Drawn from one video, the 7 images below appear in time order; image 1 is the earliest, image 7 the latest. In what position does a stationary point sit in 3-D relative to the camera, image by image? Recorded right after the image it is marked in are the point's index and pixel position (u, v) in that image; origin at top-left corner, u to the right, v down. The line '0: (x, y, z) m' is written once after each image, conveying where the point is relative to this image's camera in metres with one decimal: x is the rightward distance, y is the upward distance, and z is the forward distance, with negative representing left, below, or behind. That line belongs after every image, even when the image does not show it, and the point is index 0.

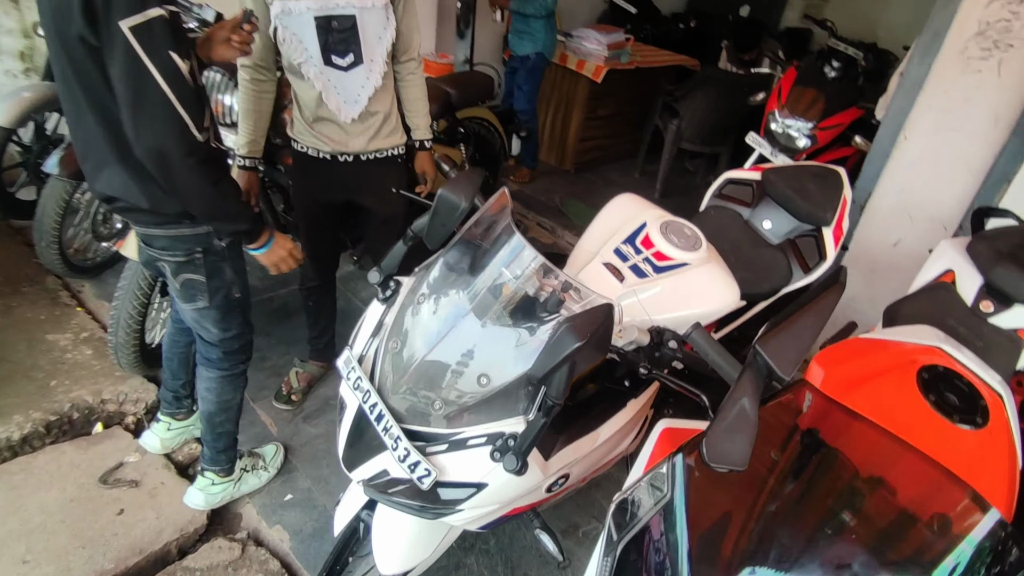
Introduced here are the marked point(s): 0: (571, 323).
0: (+0.1, -0.1, +0.9) m
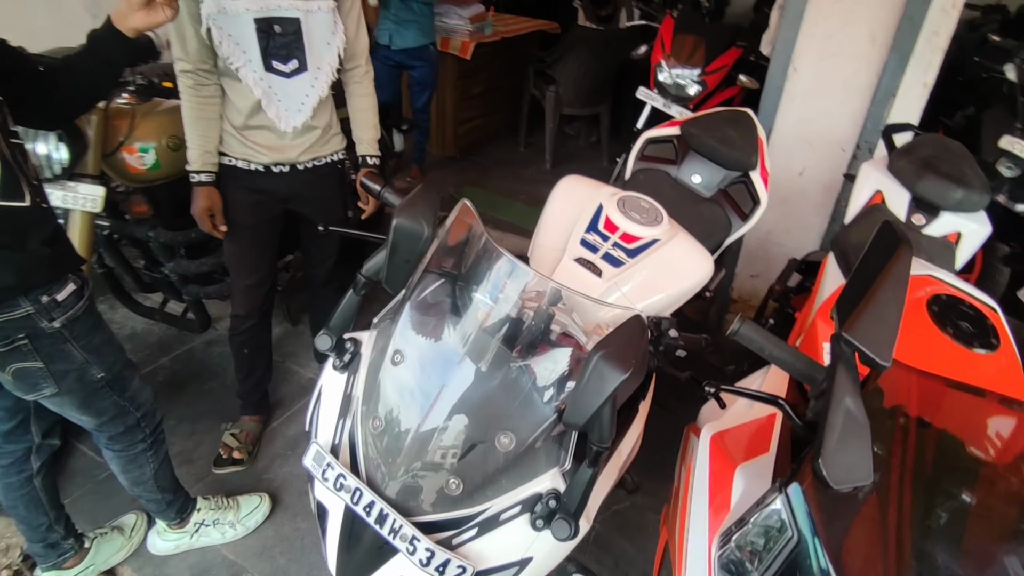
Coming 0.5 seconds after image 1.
0: (+0.1, -0.1, +0.8) m
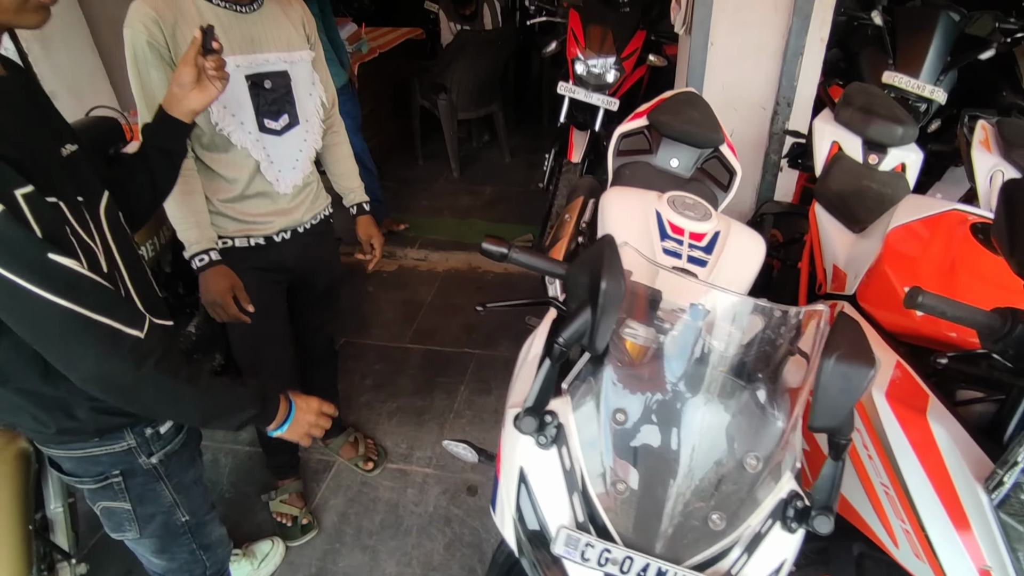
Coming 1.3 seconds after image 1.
0: (+0.5, -0.1, +0.8) m
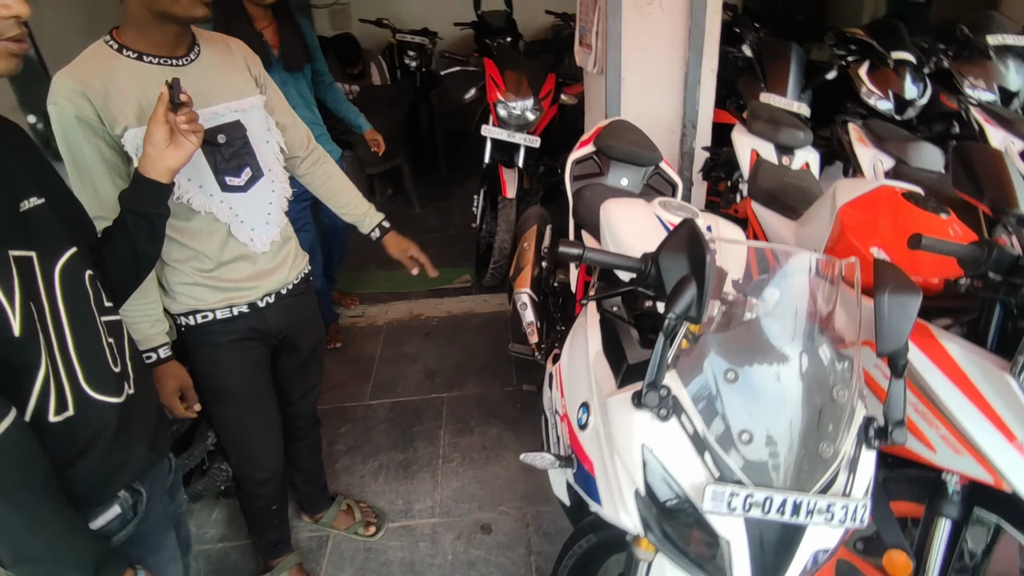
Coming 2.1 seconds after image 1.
0: (+0.7, 0.0, +1.0) m
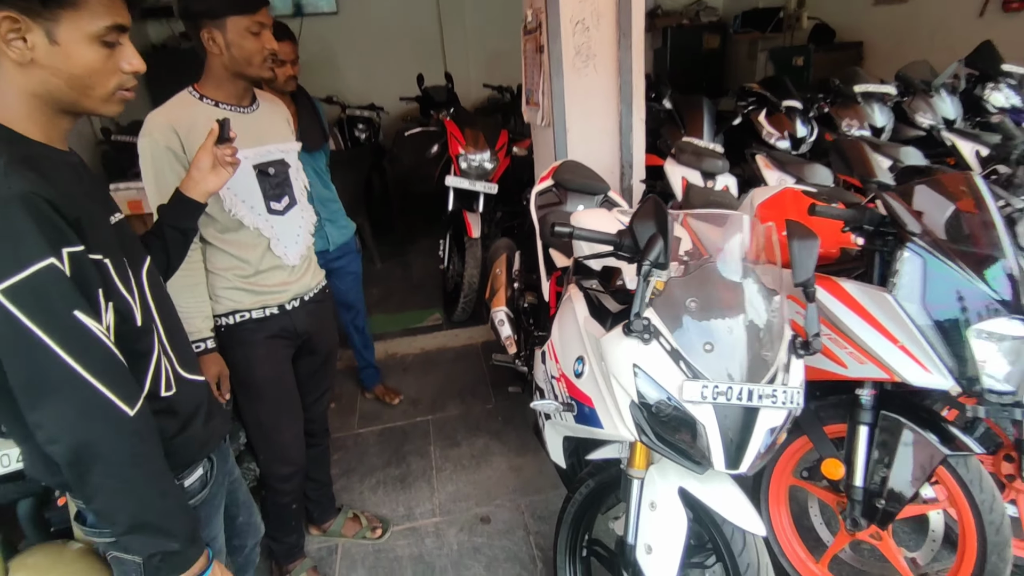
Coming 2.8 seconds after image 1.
0: (+0.7, +0.1, +1.3) m
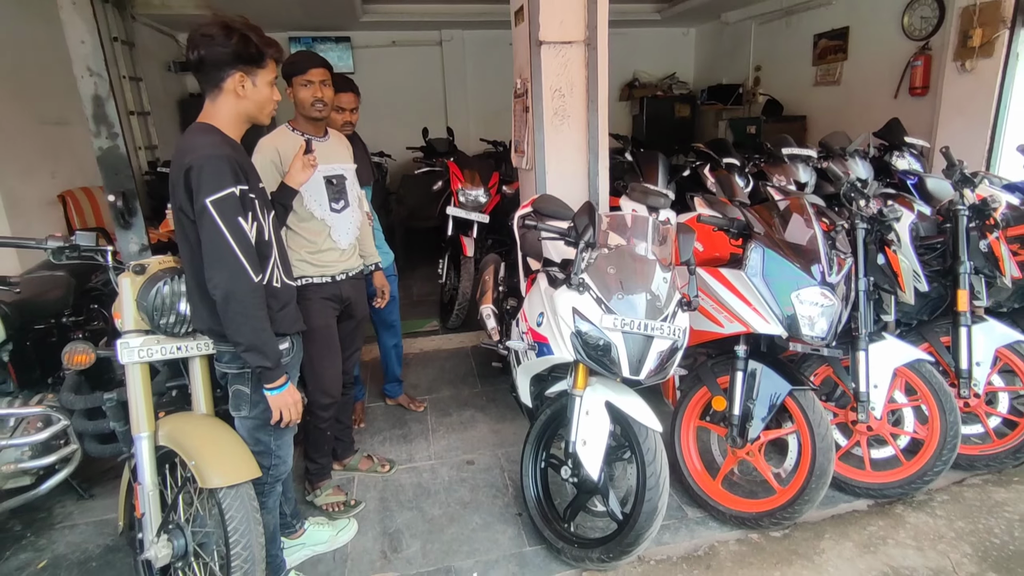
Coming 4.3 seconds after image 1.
0: (+0.6, +0.2, +2.1) m
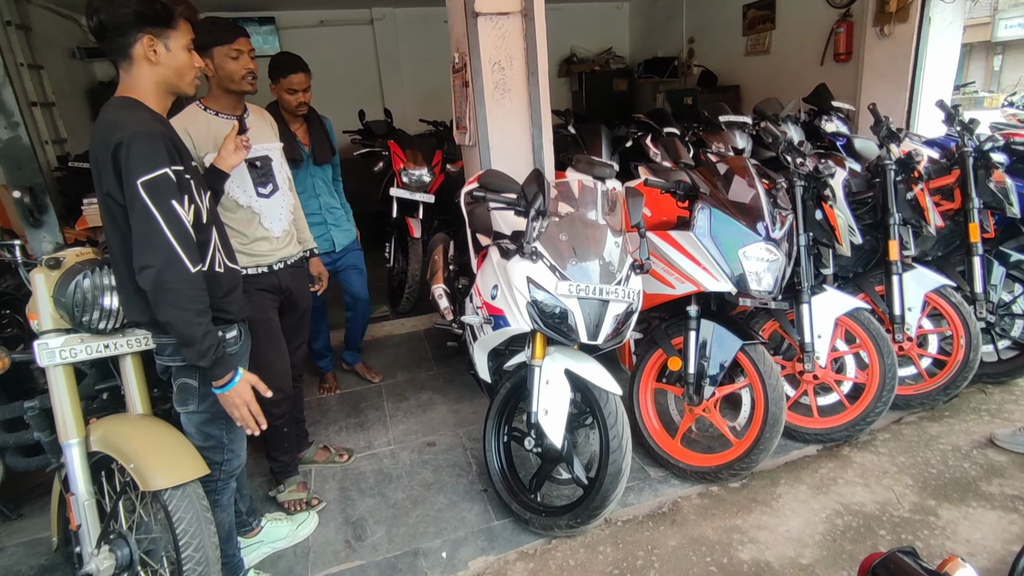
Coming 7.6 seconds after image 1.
0: (+0.4, +0.3, +2.1) m
